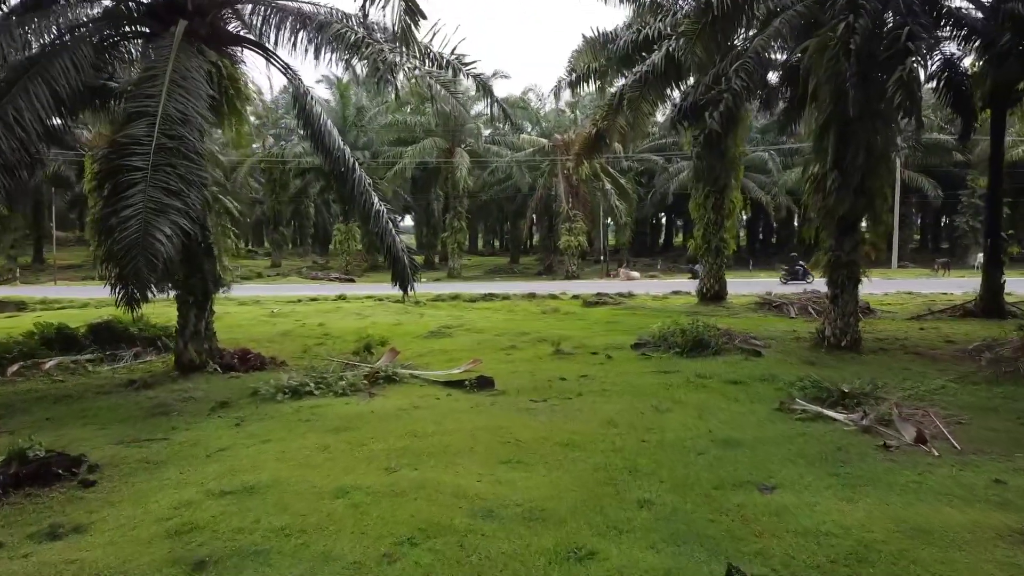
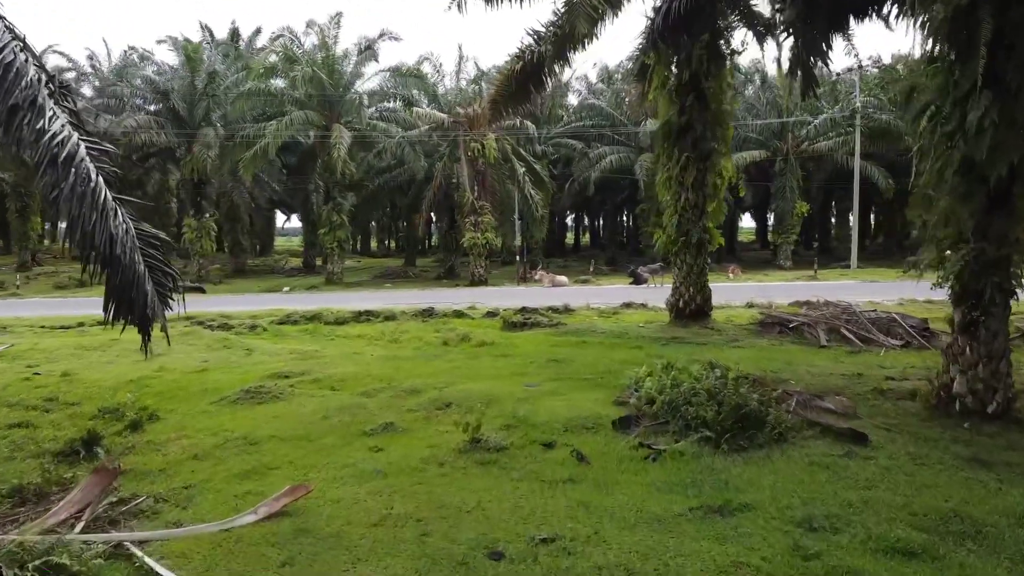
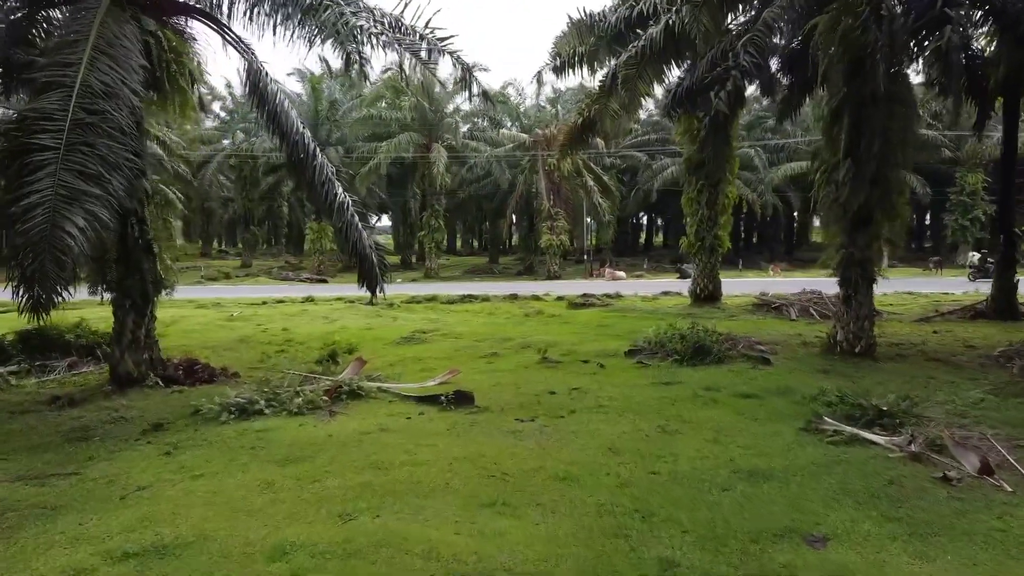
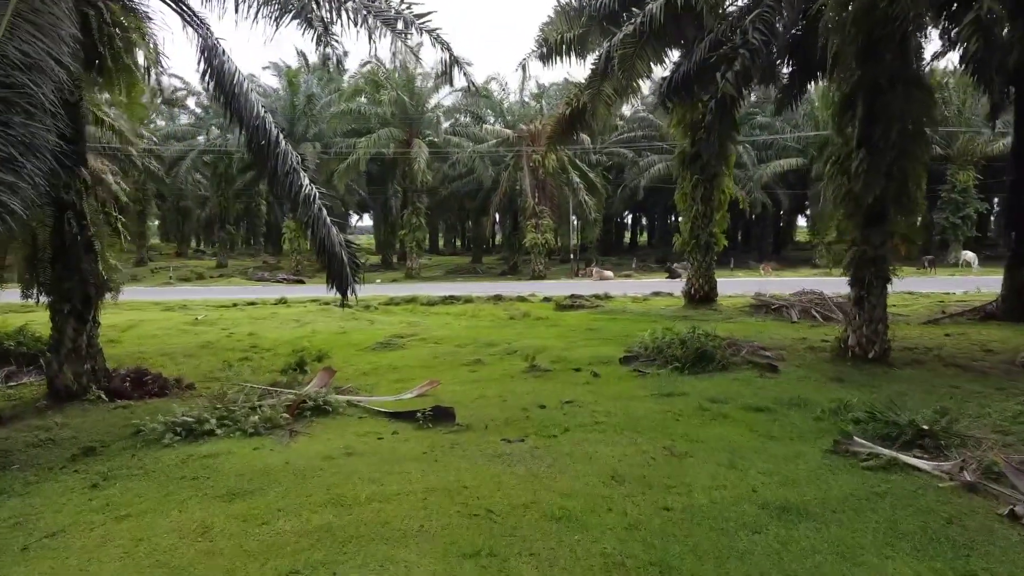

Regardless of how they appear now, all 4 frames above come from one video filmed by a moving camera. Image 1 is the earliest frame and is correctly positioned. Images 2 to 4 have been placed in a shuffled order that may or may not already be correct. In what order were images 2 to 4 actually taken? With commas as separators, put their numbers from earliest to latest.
3, 4, 2
